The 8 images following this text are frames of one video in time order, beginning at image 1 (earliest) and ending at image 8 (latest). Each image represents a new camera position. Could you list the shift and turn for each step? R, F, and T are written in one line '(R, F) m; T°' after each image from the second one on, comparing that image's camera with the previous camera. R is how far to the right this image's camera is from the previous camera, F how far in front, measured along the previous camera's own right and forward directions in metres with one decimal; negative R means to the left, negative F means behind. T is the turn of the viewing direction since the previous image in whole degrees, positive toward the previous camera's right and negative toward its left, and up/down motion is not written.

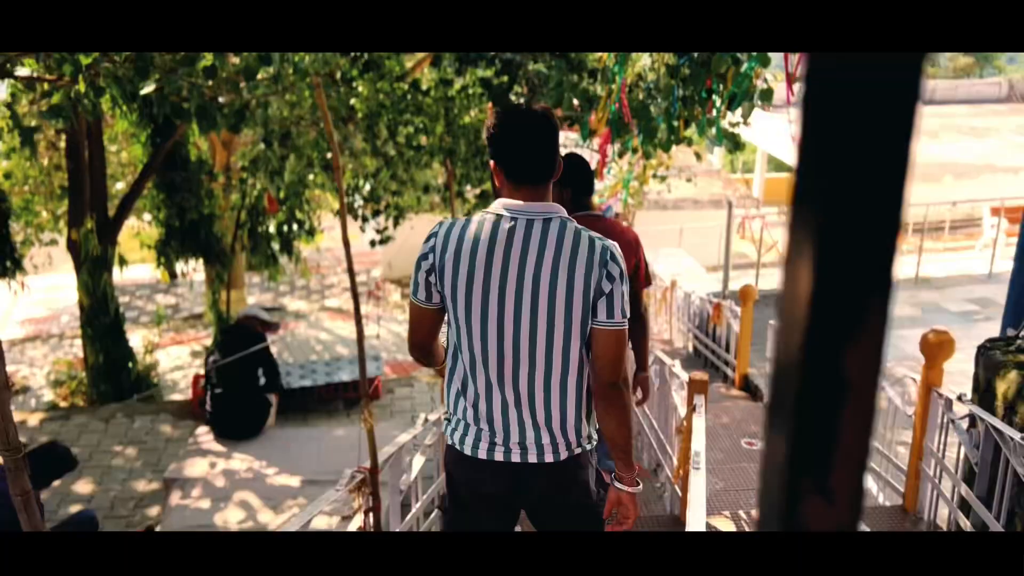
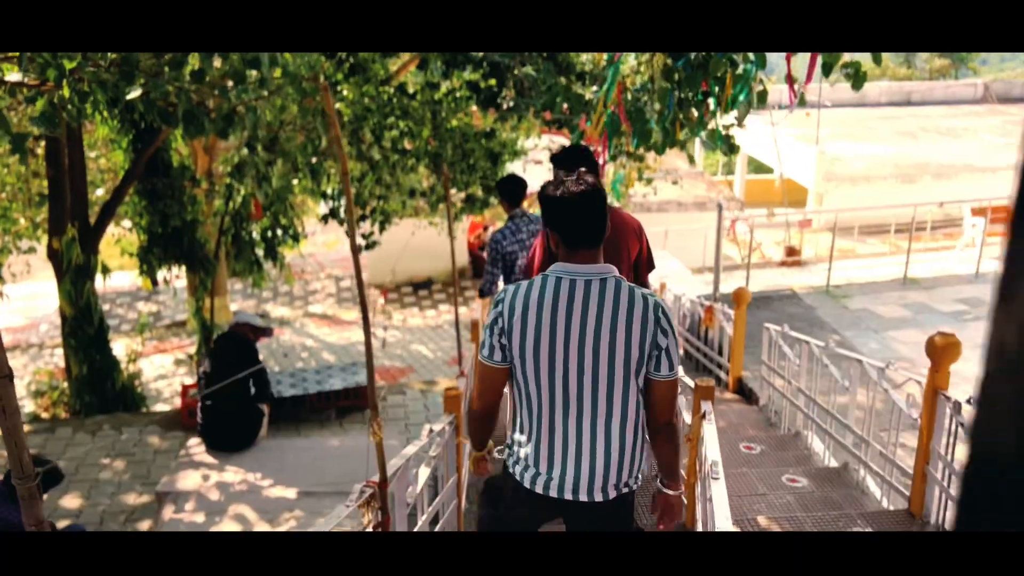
(-0.1, +0.1) m; +1°
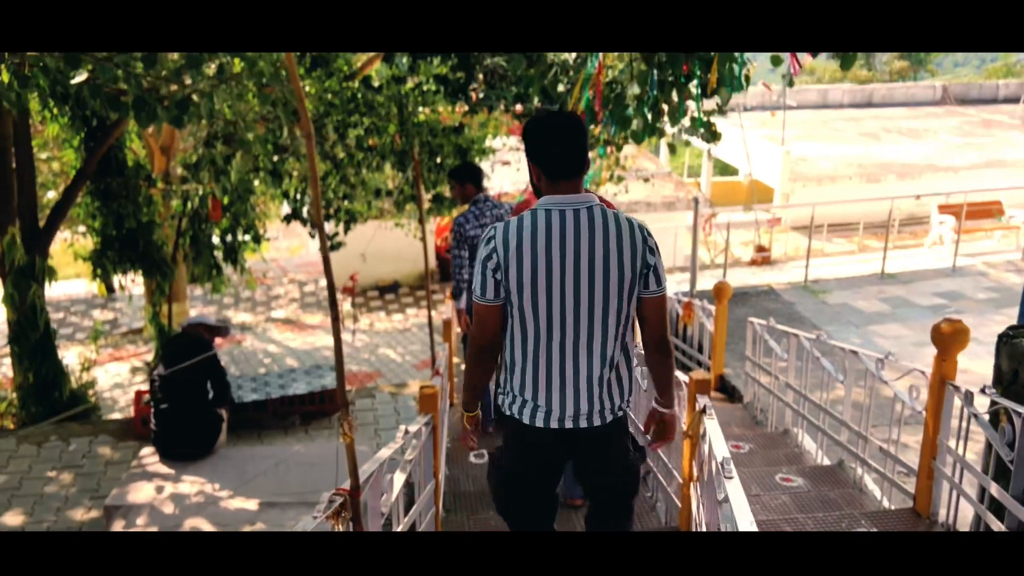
(-0.1, +0.3) m; +2°
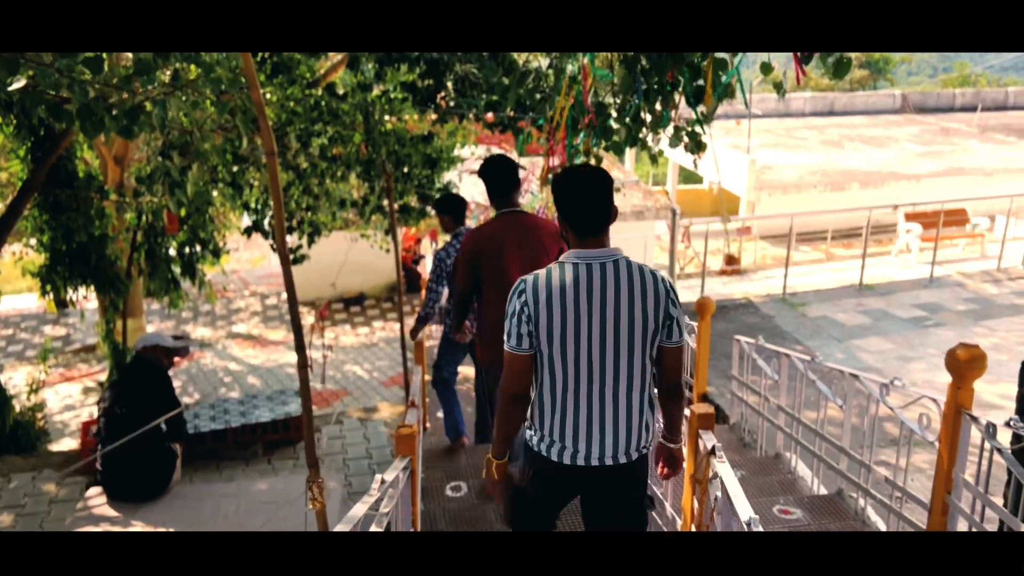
(-0.1, +0.3) m; +2°
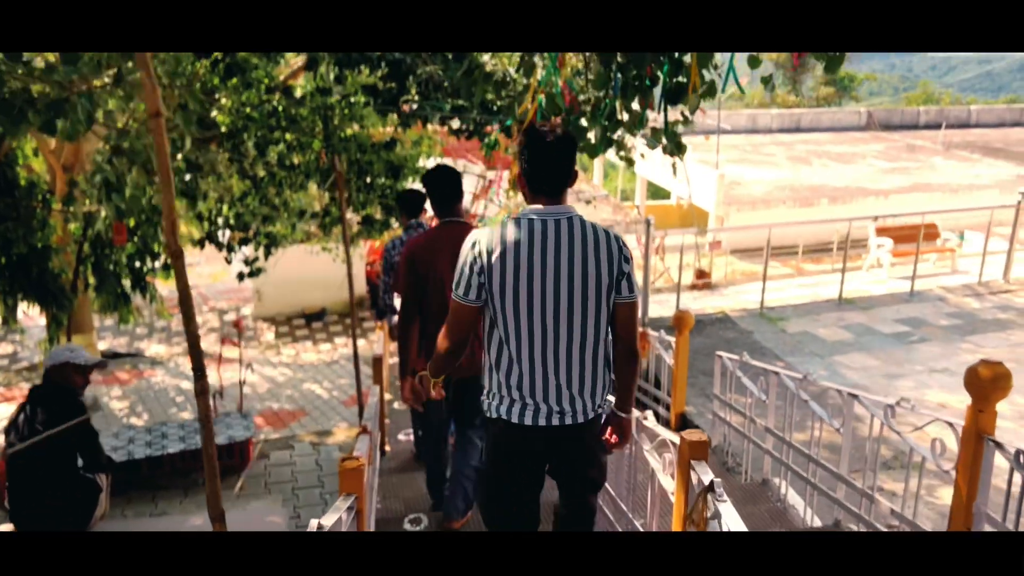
(0.0, +0.4) m; +2°
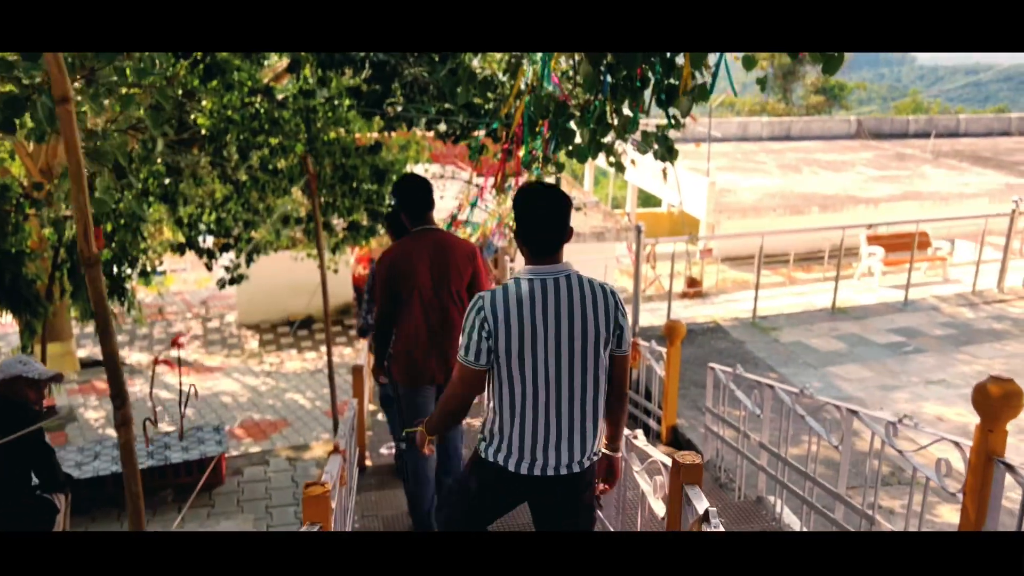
(0.0, +0.2) m; +1°
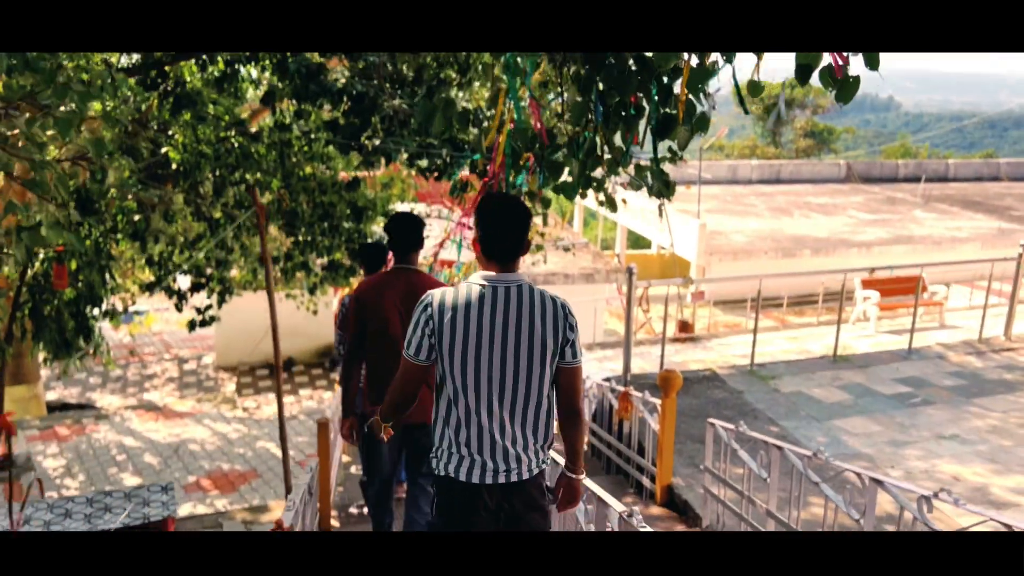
(0.0, +0.4) m; +1°
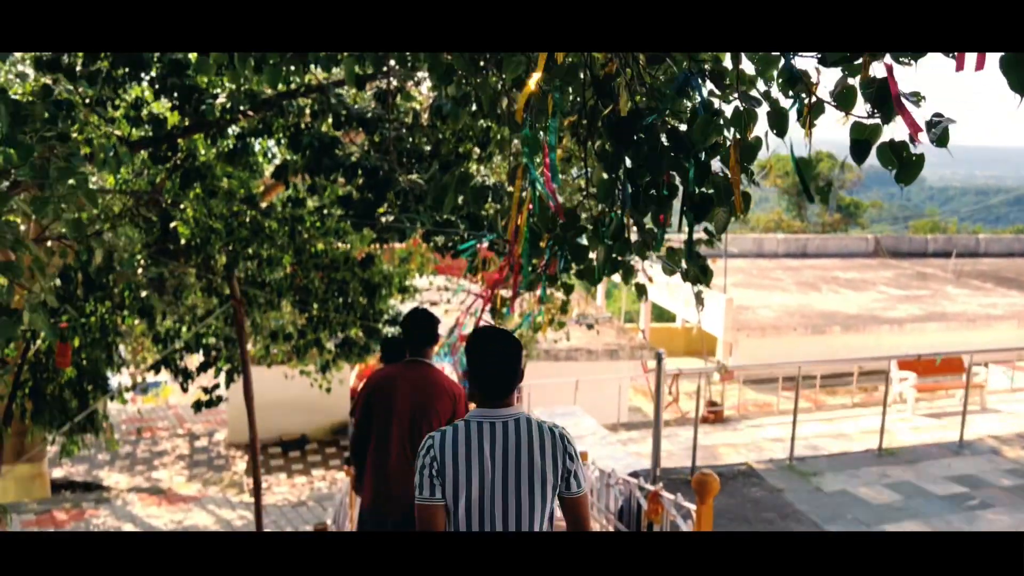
(0.0, +0.4) m; -1°
